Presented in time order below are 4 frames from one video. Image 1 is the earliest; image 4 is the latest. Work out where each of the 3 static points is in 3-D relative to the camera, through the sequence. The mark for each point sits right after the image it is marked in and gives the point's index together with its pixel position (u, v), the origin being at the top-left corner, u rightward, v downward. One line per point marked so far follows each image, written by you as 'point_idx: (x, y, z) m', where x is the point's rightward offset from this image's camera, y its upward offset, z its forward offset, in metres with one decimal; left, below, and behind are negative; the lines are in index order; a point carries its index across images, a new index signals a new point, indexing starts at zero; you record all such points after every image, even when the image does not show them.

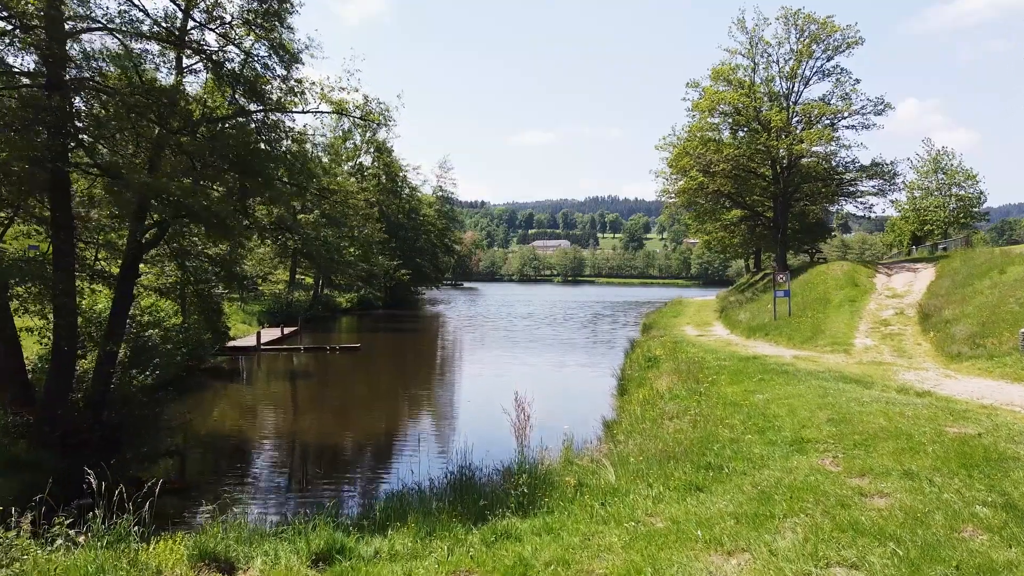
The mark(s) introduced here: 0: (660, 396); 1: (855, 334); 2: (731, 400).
0: (+2.4, -1.8, +10.6) m
1: (+9.0, -1.2, +17.2) m
2: (+3.1, -1.6, +9.2) m
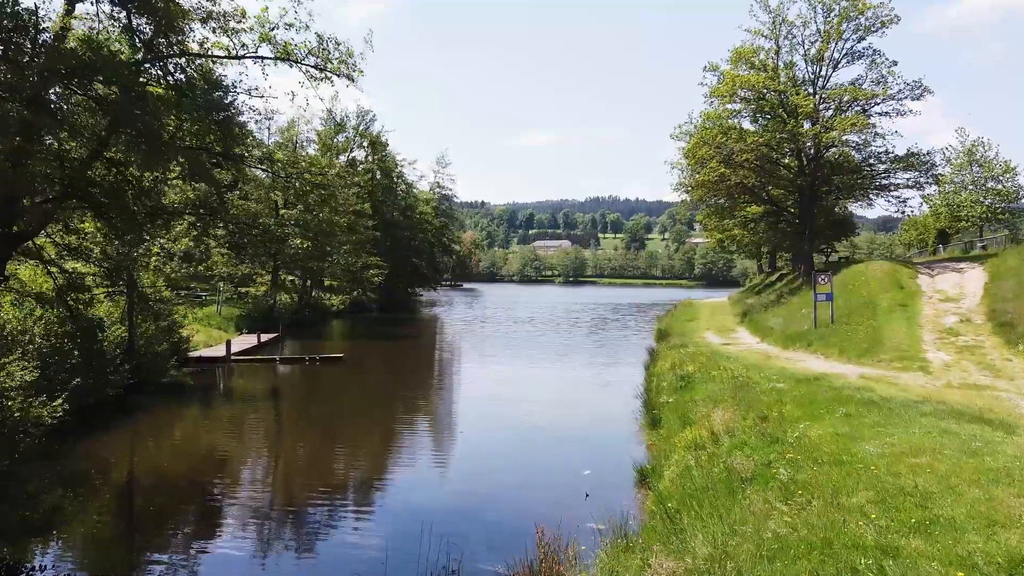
0: (+2.5, -1.8, +7.9) m
1: (+9.0, -1.3, +14.5) m
2: (+3.2, -1.6, +6.5) m
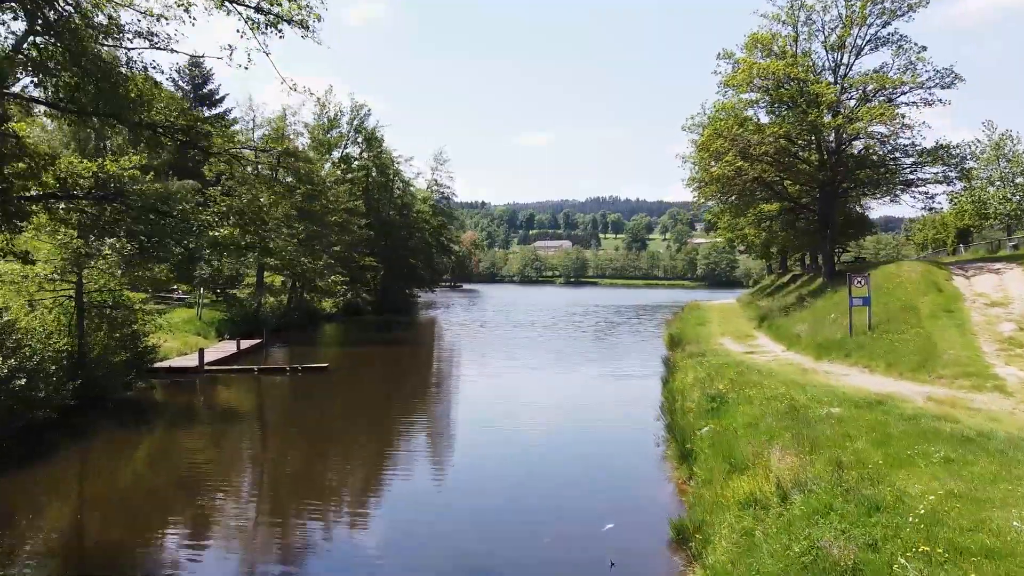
0: (+2.5, -1.9, +6.0) m
1: (+9.1, -1.4, +12.6) m
2: (+3.2, -1.7, +4.6) m
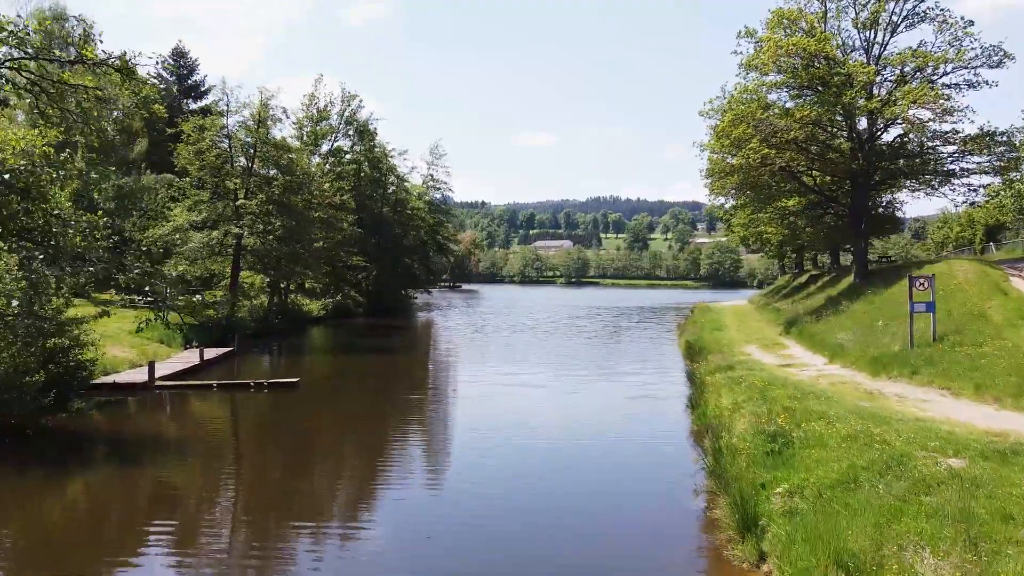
0: (+2.5, -2.0, +3.4) m
1: (+9.0, -1.4, +9.9) m
2: (+3.2, -1.8, +2.0) m
